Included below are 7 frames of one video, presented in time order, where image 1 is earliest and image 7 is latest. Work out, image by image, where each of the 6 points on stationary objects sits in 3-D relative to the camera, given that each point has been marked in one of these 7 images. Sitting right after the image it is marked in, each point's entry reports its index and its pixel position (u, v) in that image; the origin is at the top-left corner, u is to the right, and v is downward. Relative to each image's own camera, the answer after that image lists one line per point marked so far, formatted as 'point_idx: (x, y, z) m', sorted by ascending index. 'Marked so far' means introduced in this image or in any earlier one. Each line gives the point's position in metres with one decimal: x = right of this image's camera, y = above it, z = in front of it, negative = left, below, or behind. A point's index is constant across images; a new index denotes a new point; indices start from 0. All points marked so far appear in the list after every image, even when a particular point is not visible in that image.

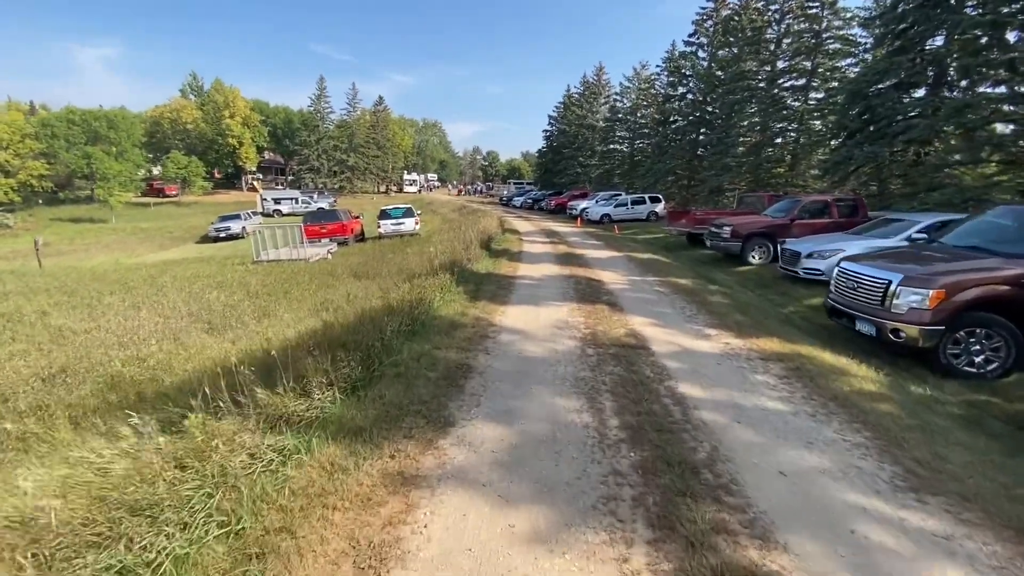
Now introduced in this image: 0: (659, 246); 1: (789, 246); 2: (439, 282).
0: (+5.8, +1.7, +19.3) m
1: (+6.7, +1.0, +11.9) m
2: (-1.3, +0.1, +8.2) m
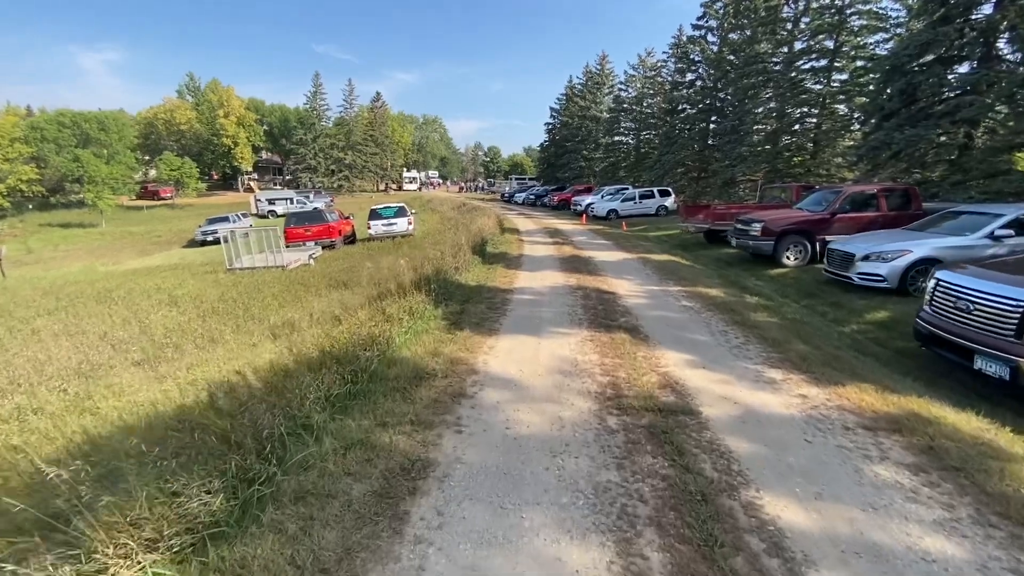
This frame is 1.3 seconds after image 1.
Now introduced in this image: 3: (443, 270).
0: (+5.8, +1.5, +17.5) m
1: (+6.6, +0.9, +10.0) m
2: (-1.4, -0.2, +6.4) m
3: (-1.4, +0.3, +9.3) m
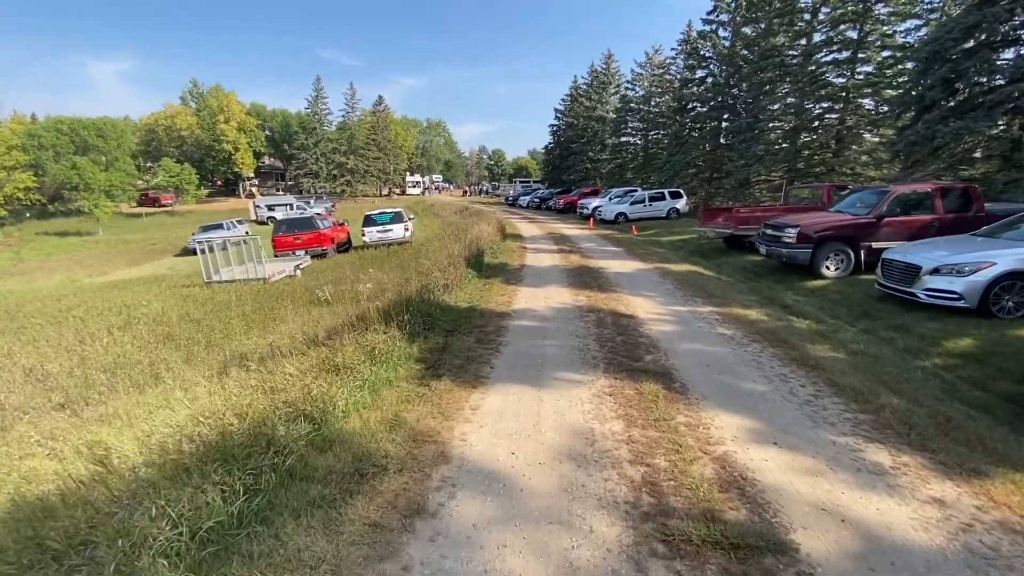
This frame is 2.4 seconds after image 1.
0: (+5.9, +1.2, +16.0) m
1: (+6.6, +0.6, +8.5) m
2: (-1.4, -0.6, +4.9) m
3: (-1.4, 0.0, +7.9) m
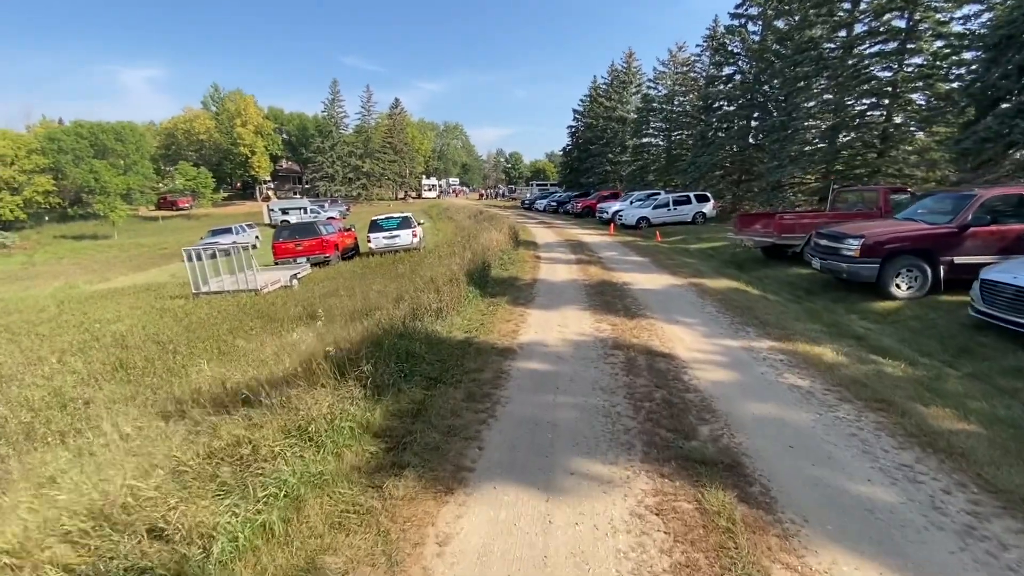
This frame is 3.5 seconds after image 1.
0: (+6.3, +0.8, +14.3) m
1: (+6.7, +0.2, +6.8) m
2: (-1.4, -0.9, +3.5) m
3: (-1.3, -0.4, +6.5) m
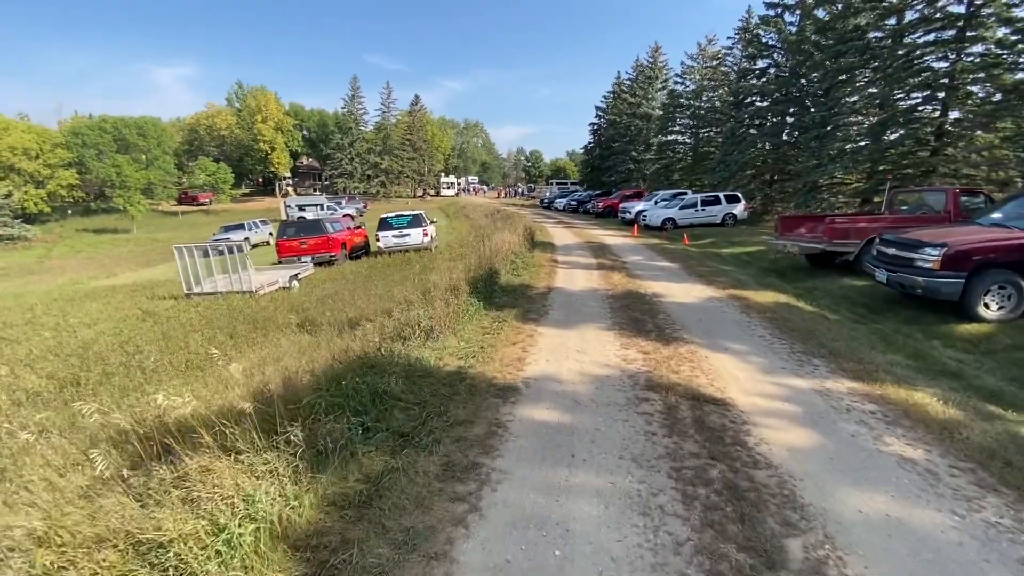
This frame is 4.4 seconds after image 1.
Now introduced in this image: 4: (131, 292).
0: (+6.6, +0.5, +12.8) m
1: (+6.8, -0.1, +5.3) m
2: (-1.5, -1.1, +2.3) m
3: (-1.2, -0.5, +5.3) m
4: (-11.9, -0.1, +15.2) m
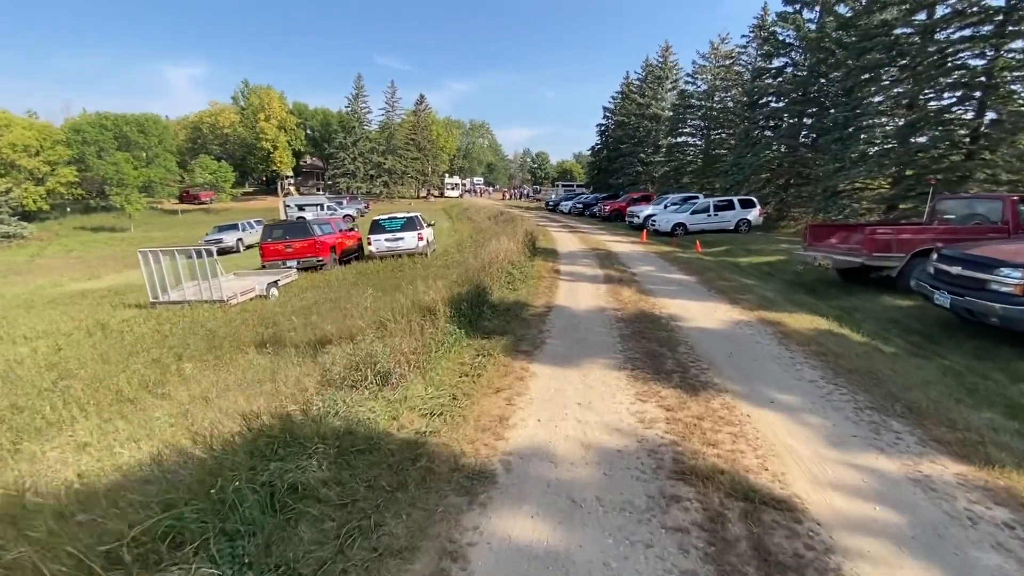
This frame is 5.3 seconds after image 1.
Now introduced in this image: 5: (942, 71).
0: (+6.6, +0.1, +11.5) m
1: (+6.6, -0.5, +3.9) m
2: (-1.7, -1.3, +1.1) m
3: (-1.4, -0.8, +4.0) m
4: (-11.9, -0.3, +14.1) m
5: (+16.4, +8.2, +18.5) m
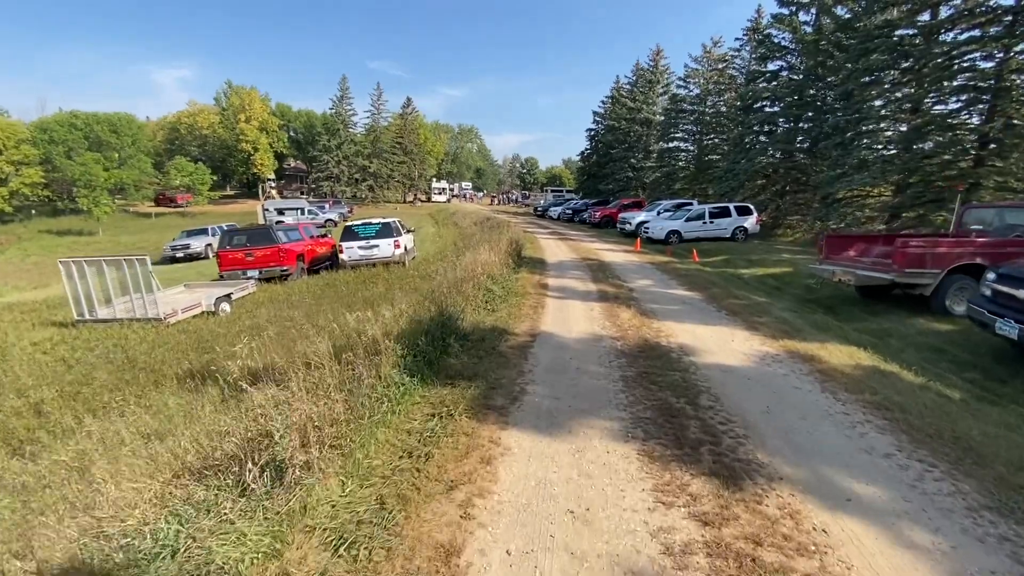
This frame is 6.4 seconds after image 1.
0: (+6.2, -0.3, +10.2) m
1: (+6.4, -0.8, +2.7) m
2: (-1.9, -1.6, -0.4) m
3: (-1.6, -1.1, +2.6) m
4: (-12.4, -0.6, +12.4) m
5: (+15.8, +7.7, +17.5) m
